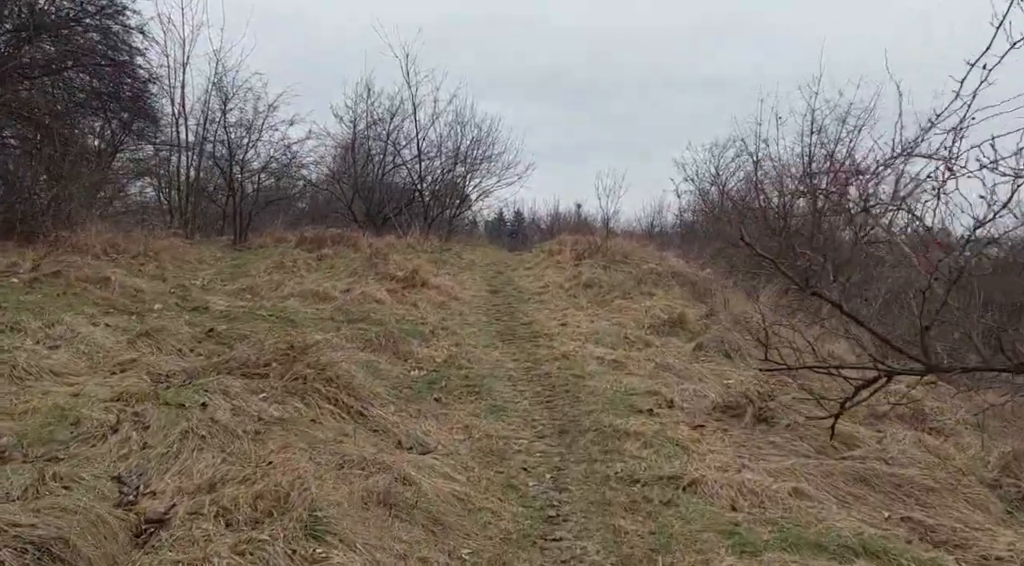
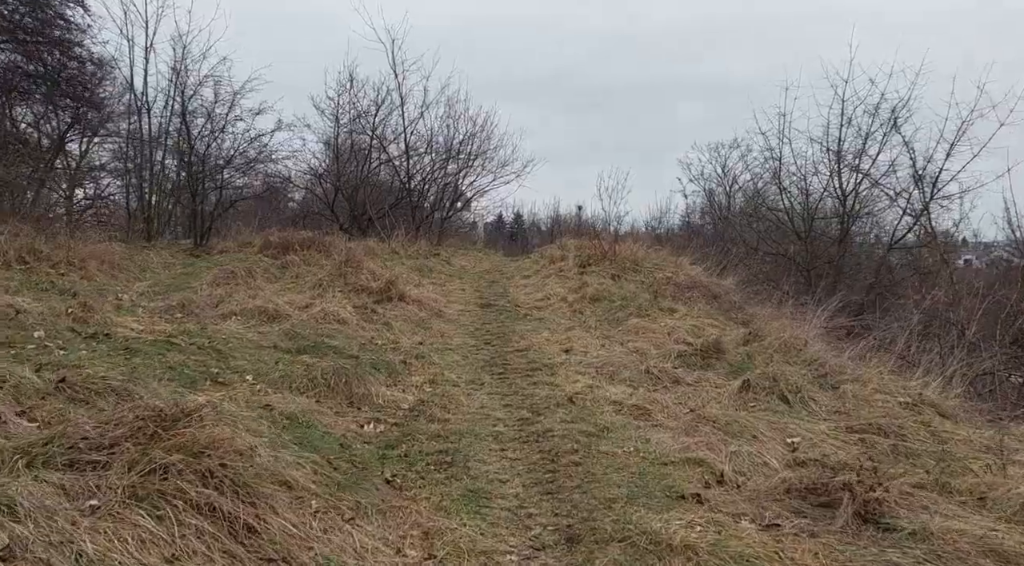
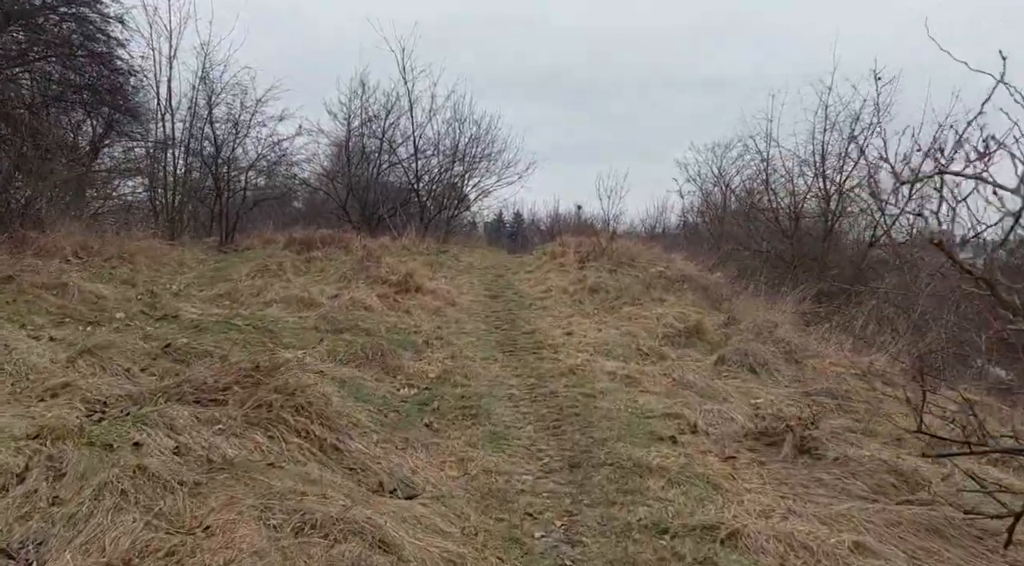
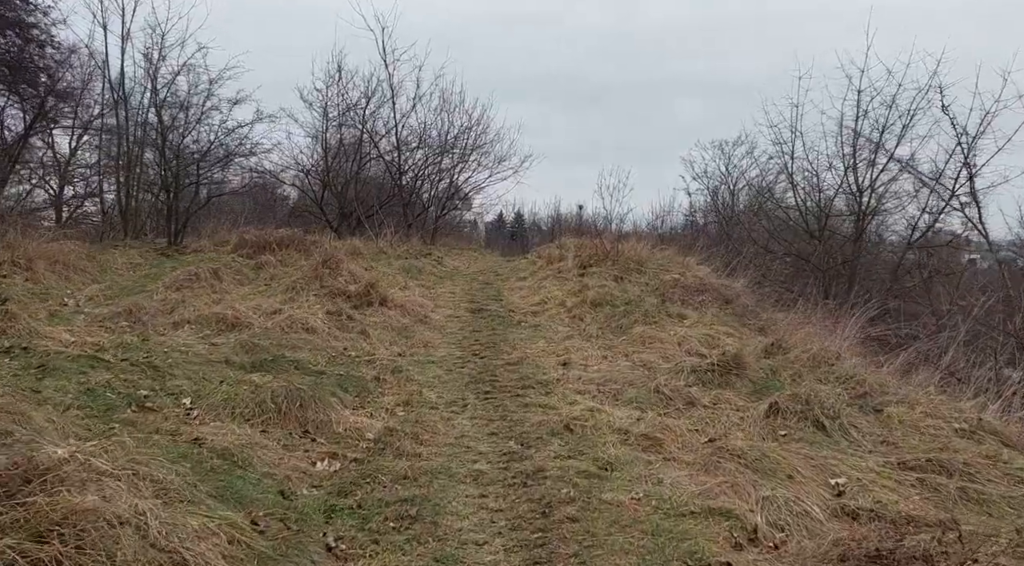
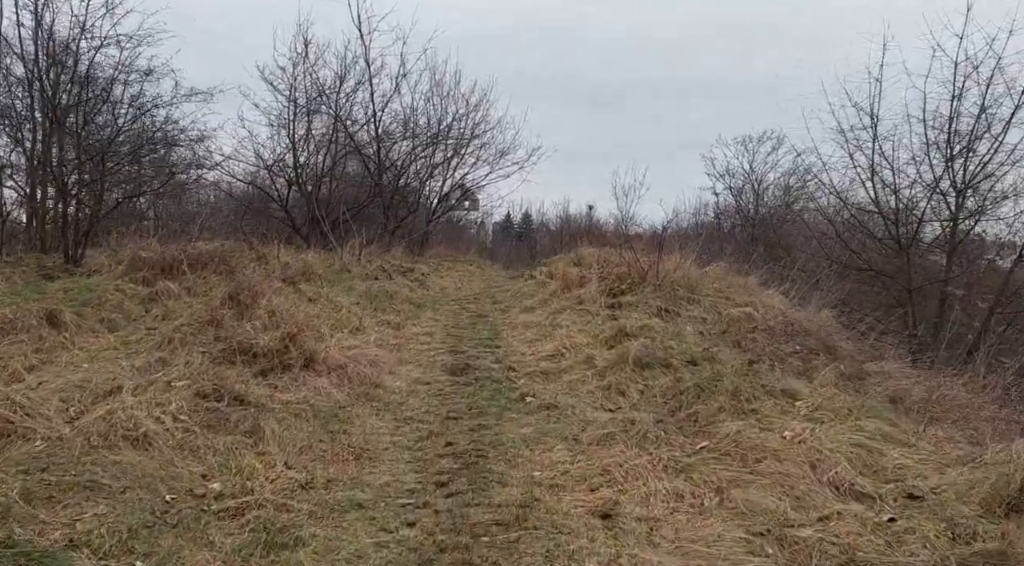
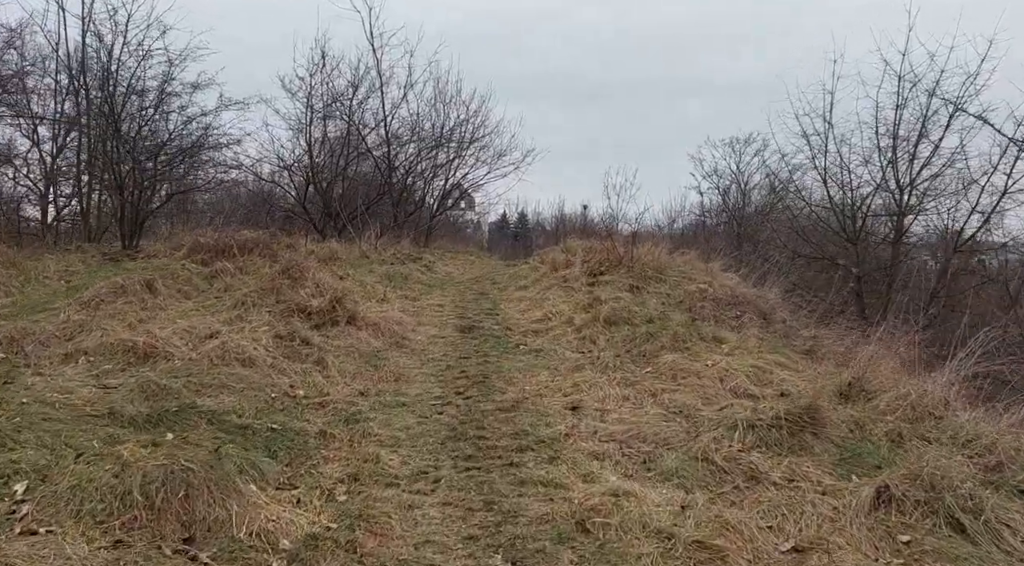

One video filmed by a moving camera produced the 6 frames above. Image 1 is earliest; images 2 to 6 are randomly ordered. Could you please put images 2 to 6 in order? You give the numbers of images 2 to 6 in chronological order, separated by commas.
3, 2, 4, 6, 5
